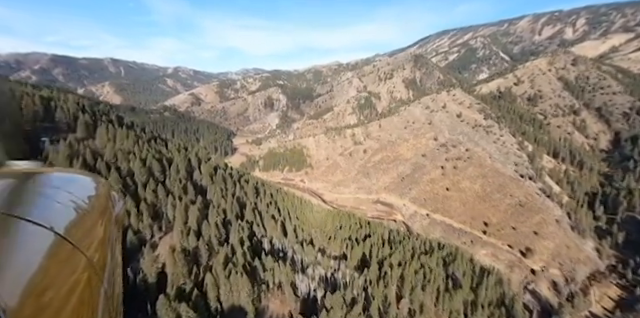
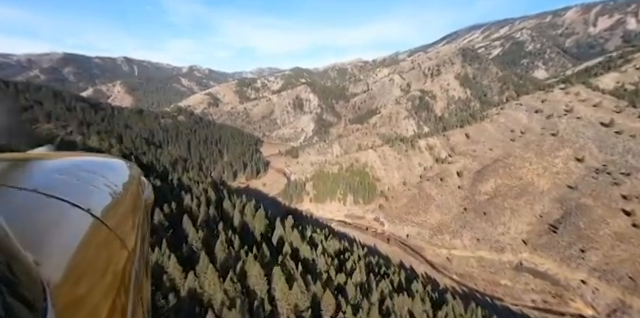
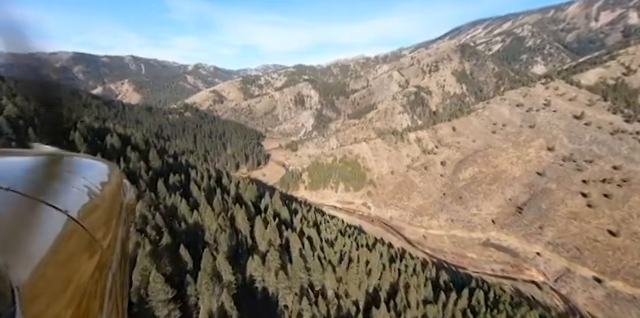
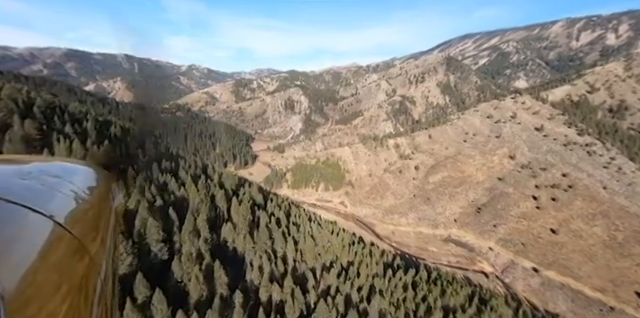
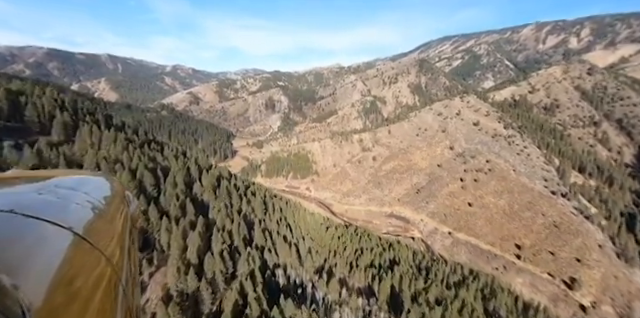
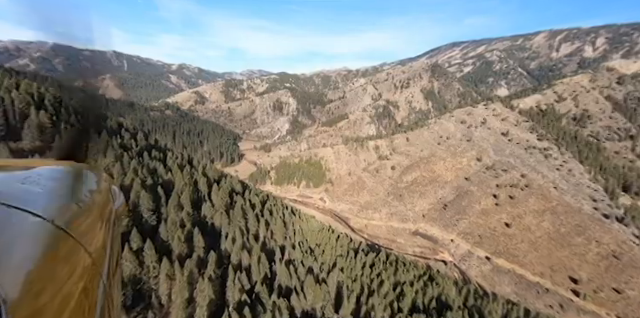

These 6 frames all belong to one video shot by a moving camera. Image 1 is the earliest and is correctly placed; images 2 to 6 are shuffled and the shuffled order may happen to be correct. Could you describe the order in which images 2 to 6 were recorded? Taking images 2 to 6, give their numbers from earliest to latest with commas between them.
5, 6, 4, 3, 2
